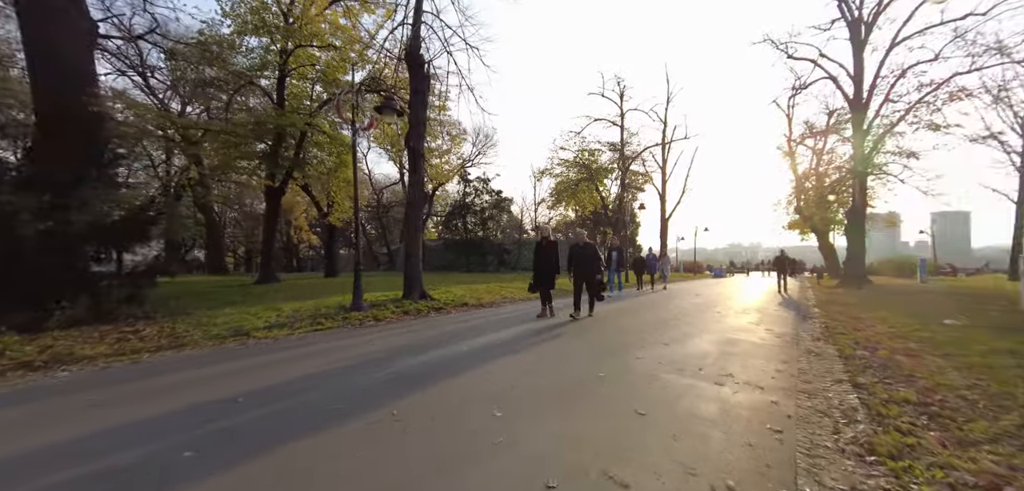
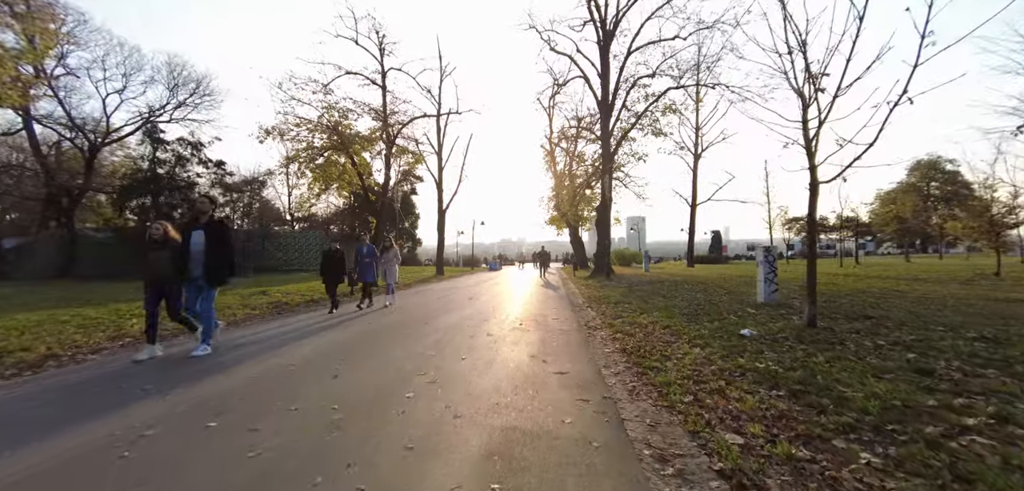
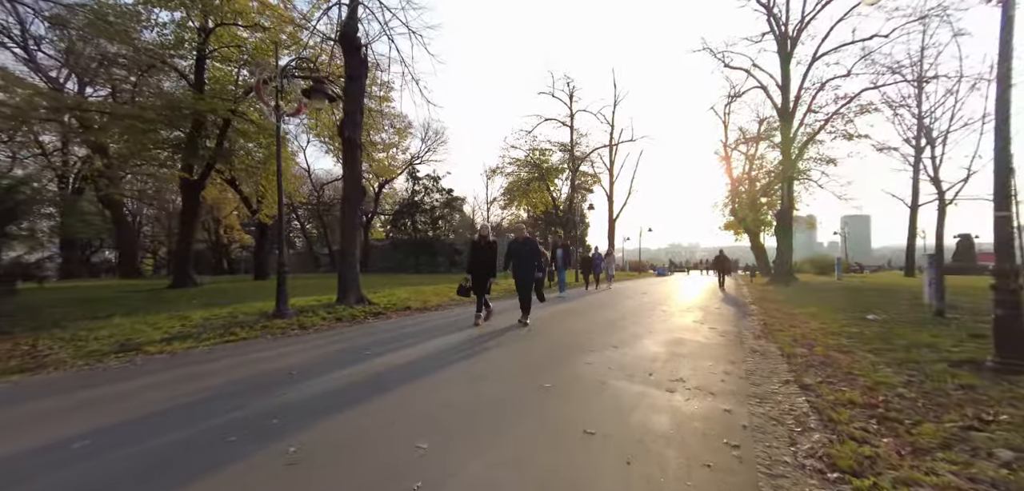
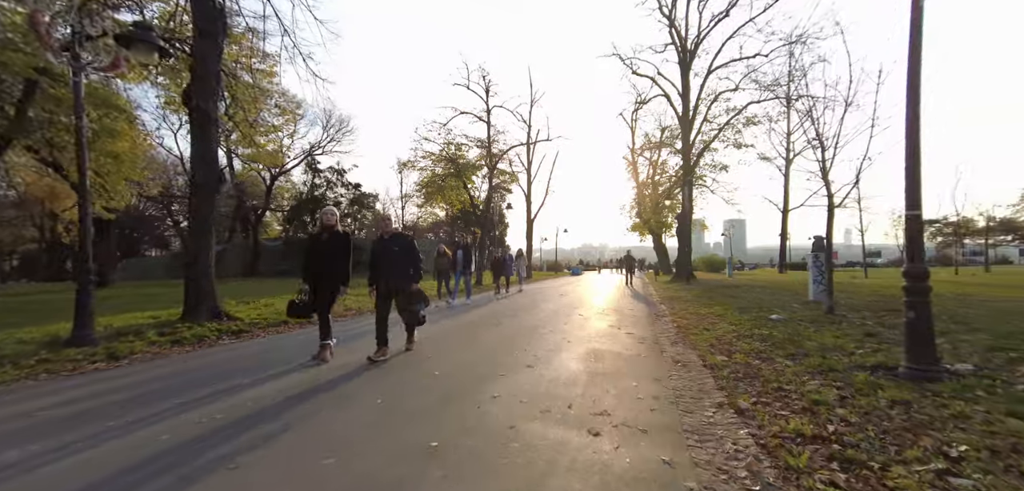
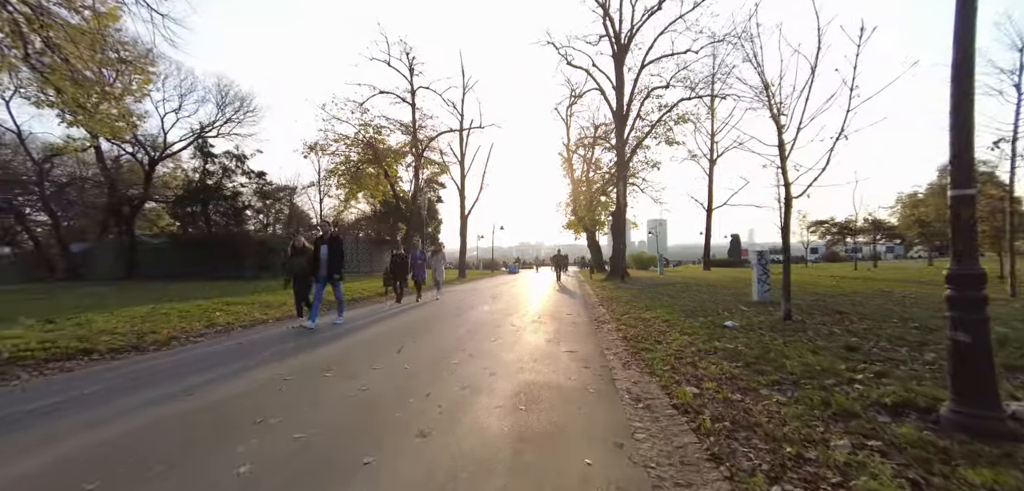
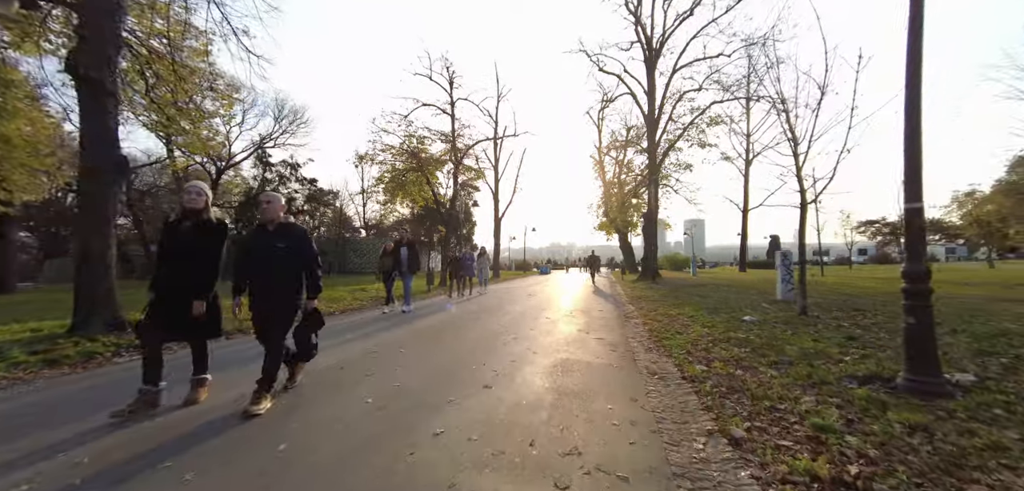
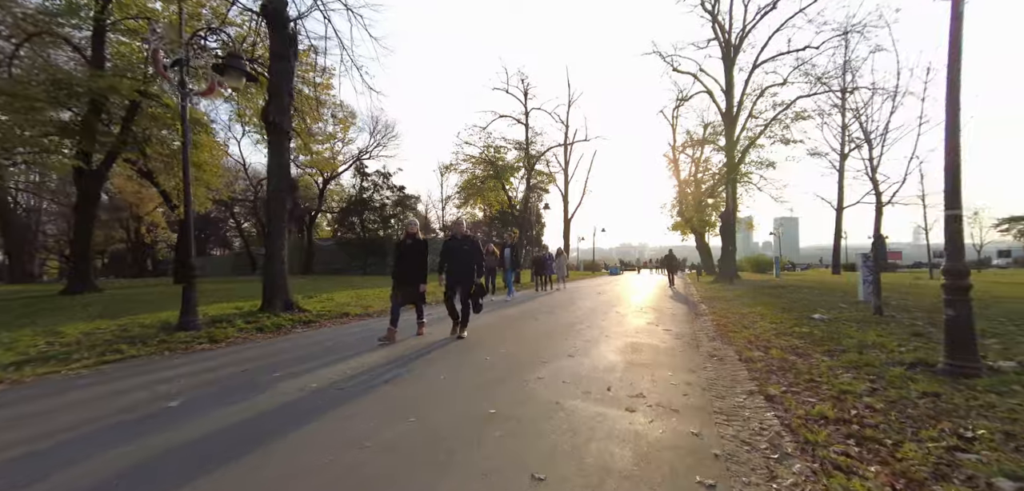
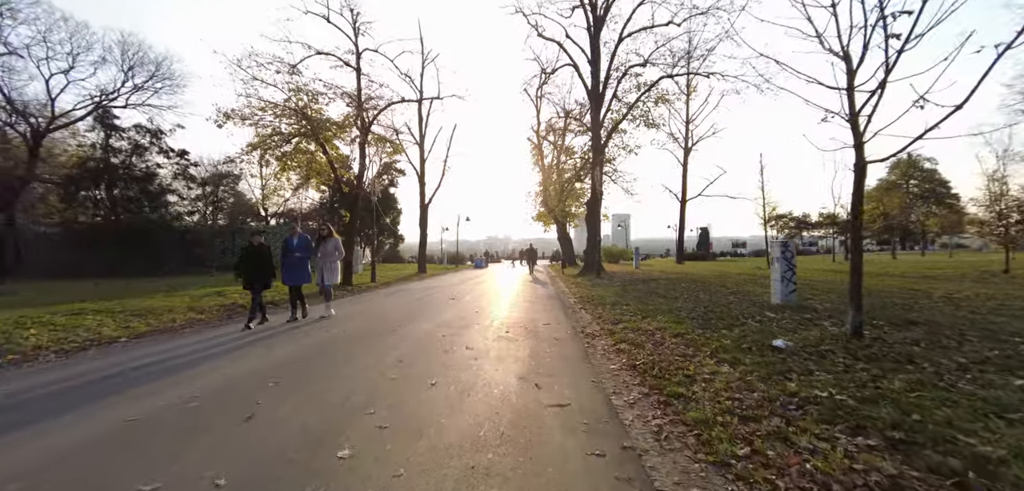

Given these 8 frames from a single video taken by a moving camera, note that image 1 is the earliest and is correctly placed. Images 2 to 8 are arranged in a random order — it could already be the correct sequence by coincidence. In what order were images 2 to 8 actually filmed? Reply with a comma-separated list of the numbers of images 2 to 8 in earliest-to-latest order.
3, 7, 4, 6, 5, 2, 8
